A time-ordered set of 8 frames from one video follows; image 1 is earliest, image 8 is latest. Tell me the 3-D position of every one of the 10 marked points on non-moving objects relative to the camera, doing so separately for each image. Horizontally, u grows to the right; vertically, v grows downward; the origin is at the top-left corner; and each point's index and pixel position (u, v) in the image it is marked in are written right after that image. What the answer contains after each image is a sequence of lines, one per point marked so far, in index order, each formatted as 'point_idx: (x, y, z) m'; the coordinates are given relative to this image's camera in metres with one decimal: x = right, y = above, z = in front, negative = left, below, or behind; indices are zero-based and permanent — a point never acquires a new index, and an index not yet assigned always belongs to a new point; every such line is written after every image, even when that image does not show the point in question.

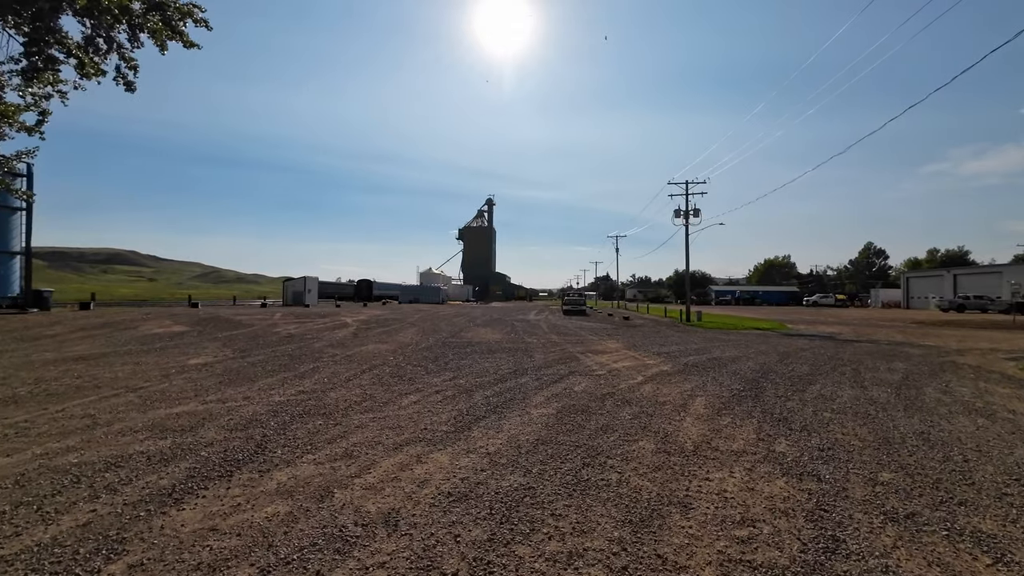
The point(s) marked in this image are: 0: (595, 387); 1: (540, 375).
0: (+1.7, -2.1, +10.2) m
1: (+0.7, -2.1, +11.5) m
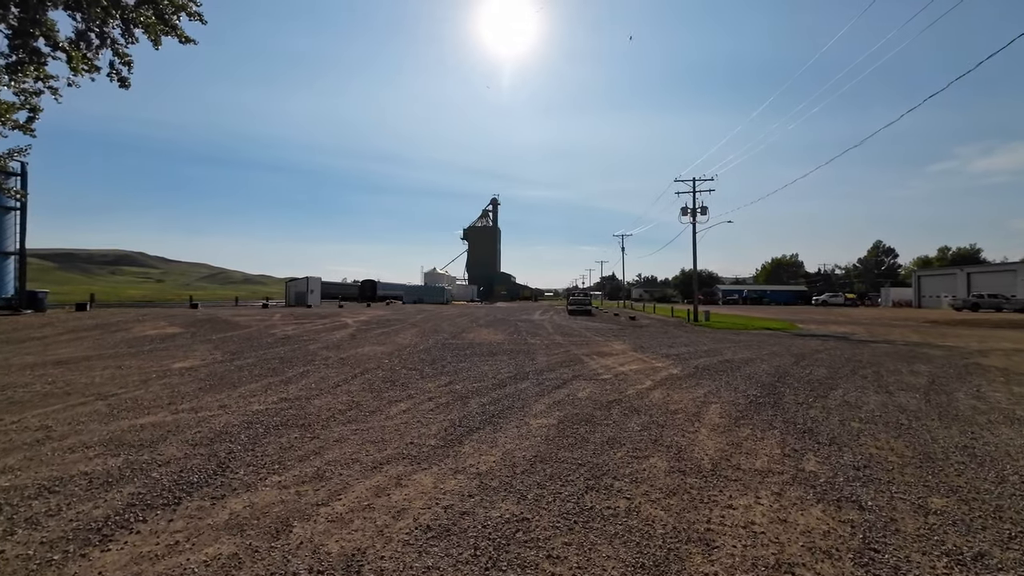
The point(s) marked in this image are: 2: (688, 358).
0: (+1.7, -2.0, +9.5) m
1: (+0.7, -2.0, +10.8) m
2: (+5.5, -2.2, +15.1) m
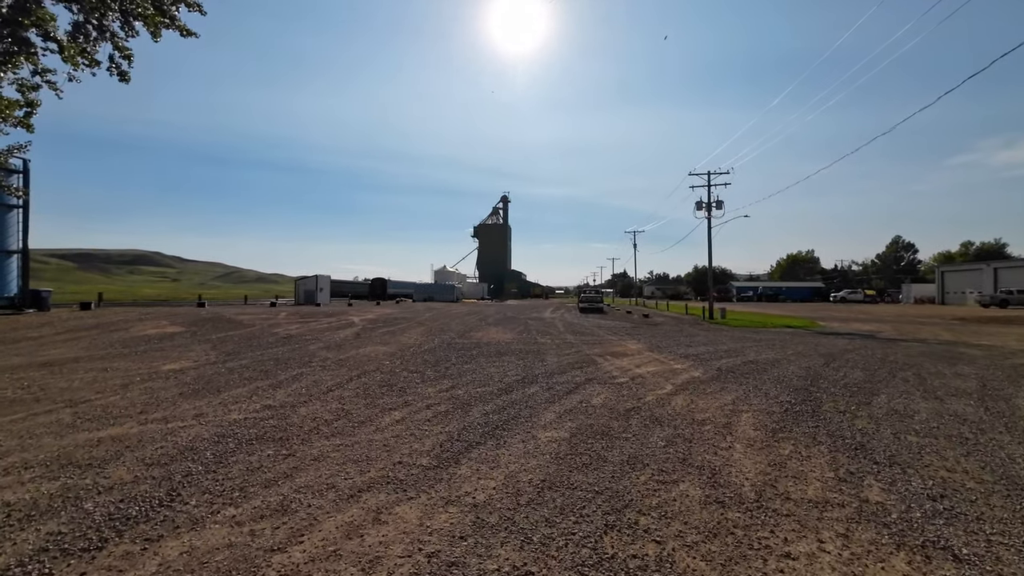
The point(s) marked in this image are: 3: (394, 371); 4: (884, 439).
0: (+1.8, -2.0, +8.6) m
1: (+0.8, -1.9, +10.0) m
2: (+5.7, -2.1, +14.1) m
3: (-2.8, -2.0, +11.7) m
4: (+4.9, -2.0, +6.5) m
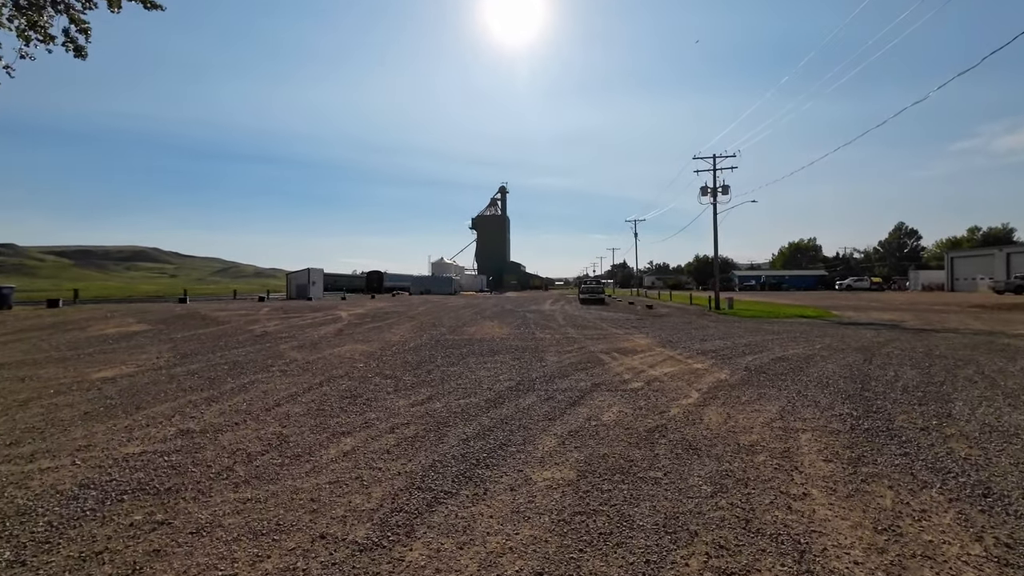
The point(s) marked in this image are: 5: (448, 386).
0: (+1.7, -1.8, +6.8) m
1: (+0.7, -1.7, +8.2) m
2: (+5.6, -1.7, +12.4) m
3: (-3.0, -1.8, +9.9) m
4: (+4.8, -1.8, +4.7) m
5: (-1.1, -1.8, +8.9) m
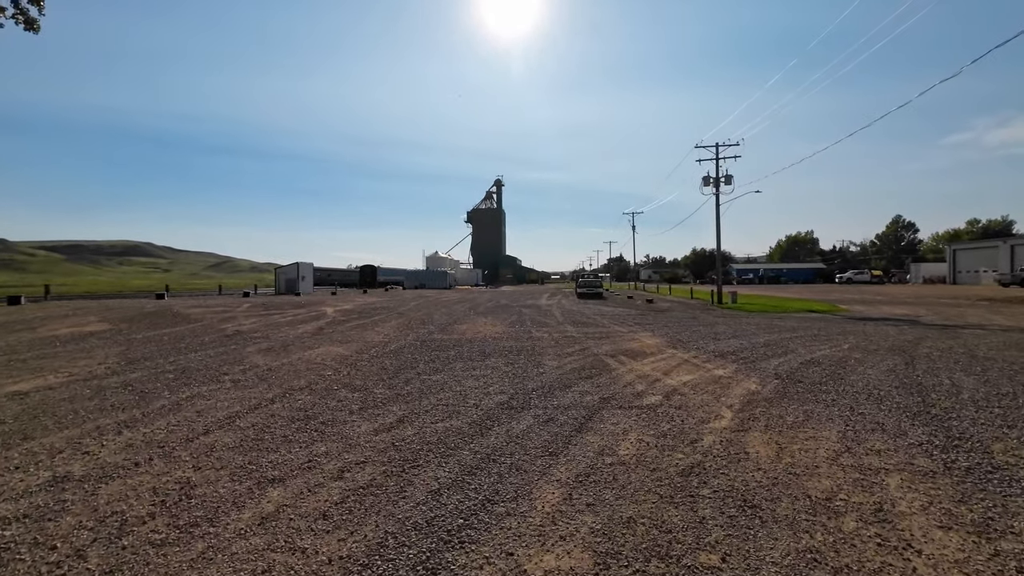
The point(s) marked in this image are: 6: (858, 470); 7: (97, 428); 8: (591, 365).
0: (+1.6, -1.7, +5.3) m
1: (+0.5, -1.7, +6.7) m
2: (+5.4, -1.6, +10.9) m
3: (-3.1, -1.7, +8.4) m
4: (+4.7, -1.8, +3.2) m
5: (-1.3, -1.7, +7.3) m
6: (+3.3, -1.7, +4.7) m
7: (-5.2, -1.7, +6.2) m
8: (+1.7, -1.6, +10.6) m
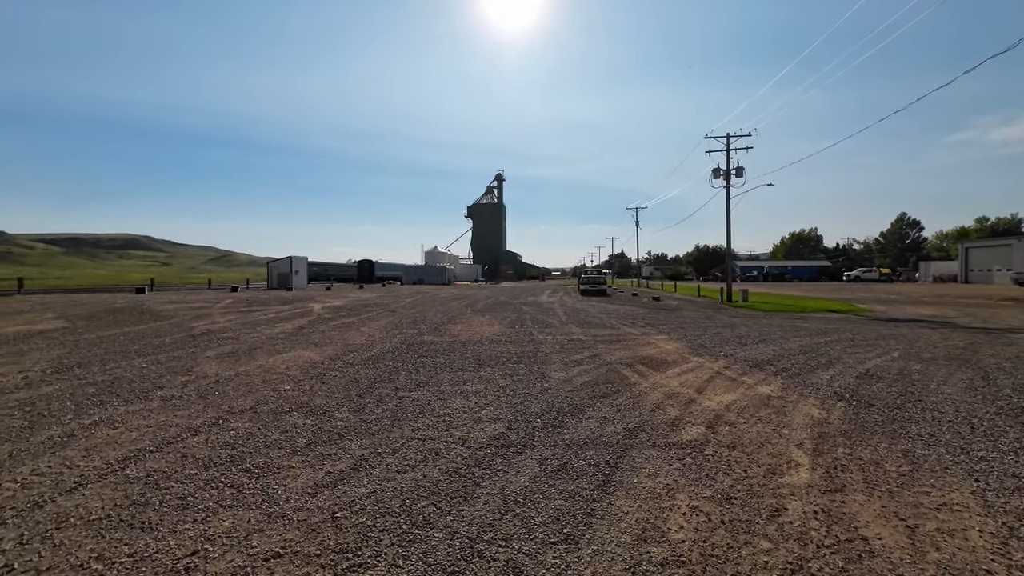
0: (+1.6, -1.7, +3.6) m
1: (+0.5, -1.7, +4.9) m
2: (+5.4, -1.6, +9.2) m
3: (-3.1, -1.7, +6.6) m
4: (+4.7, -1.8, +1.5) m
5: (-1.3, -1.7, +5.6) m
6: (+3.3, -1.7, +3.0) m
7: (-5.2, -1.7, +4.4) m
8: (+1.7, -1.6, +8.8) m
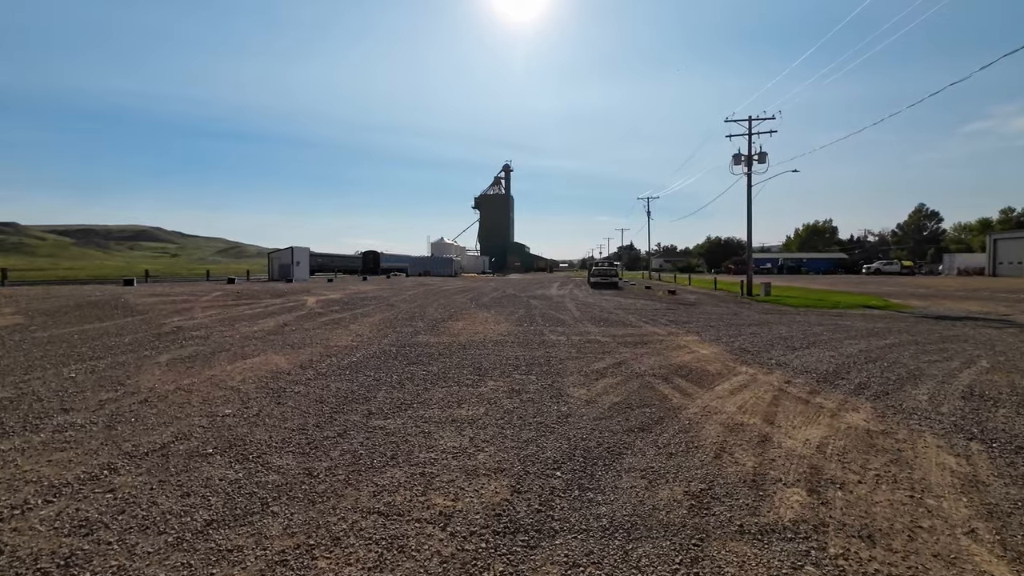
0: (+1.6, -1.7, +1.7) m
1: (+0.6, -1.6, +3.1) m
2: (+5.5, -1.5, +7.2) m
3: (-3.0, -1.6, +4.8) m
4: (+4.7, -1.9, -0.4) m
5: (-1.2, -1.6, +3.7) m
6: (+3.3, -1.8, +1.1) m
7: (-5.1, -1.7, +2.6) m
8: (+1.8, -1.5, +6.9) m
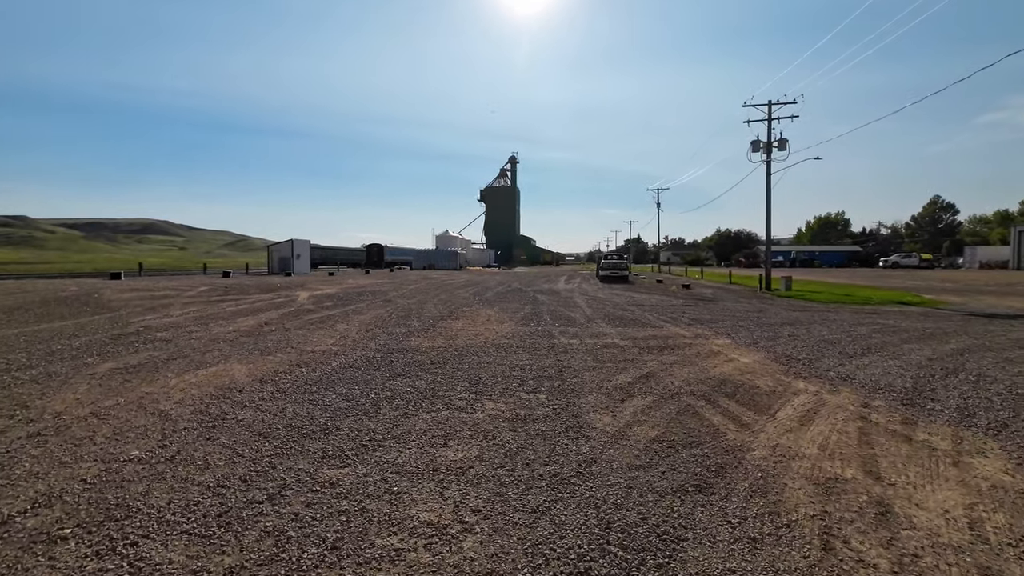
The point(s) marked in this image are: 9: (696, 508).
0: (+1.6, -1.8, +0.1) m
1: (+0.6, -1.7, +1.5) m
2: (+5.6, -1.5, +5.5) m
3: (-3.0, -1.6, +3.2) m
4: (+4.6, -1.9, -2.1) m
5: (-1.2, -1.7, +2.2) m
6: (+3.3, -1.8, -0.6) m
7: (-5.1, -1.7, +1.1) m
8: (+1.8, -1.5, +5.3) m
9: (+1.4, -1.6, +3.7) m
